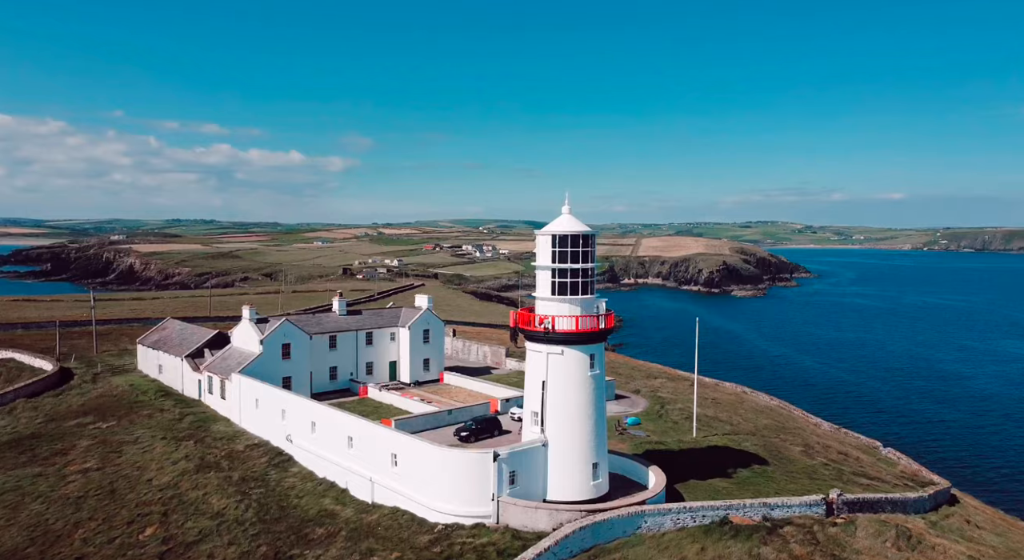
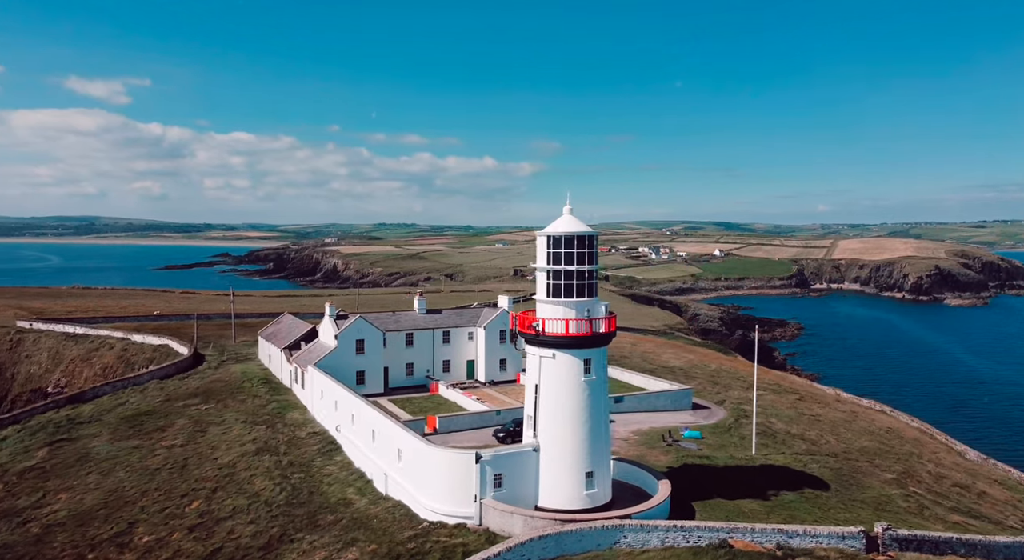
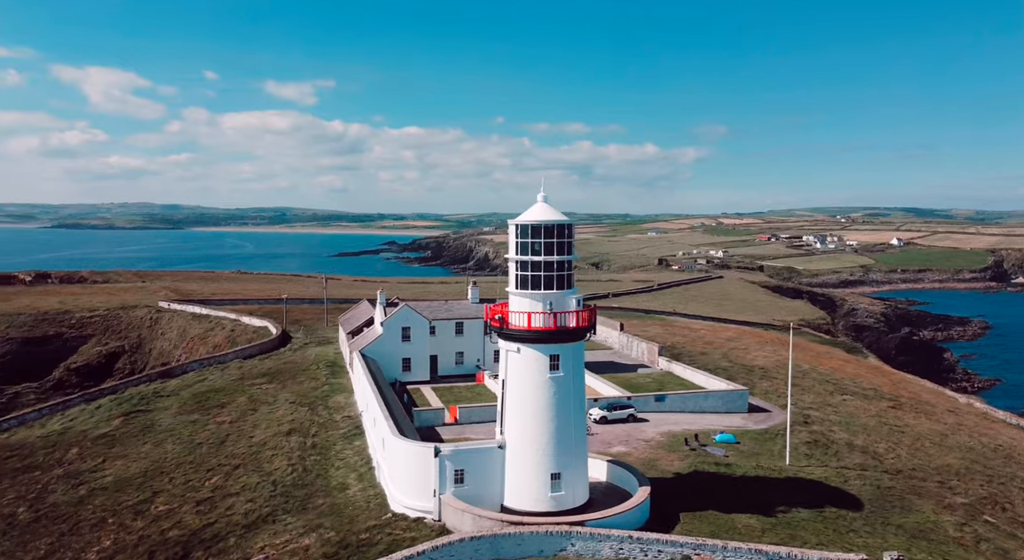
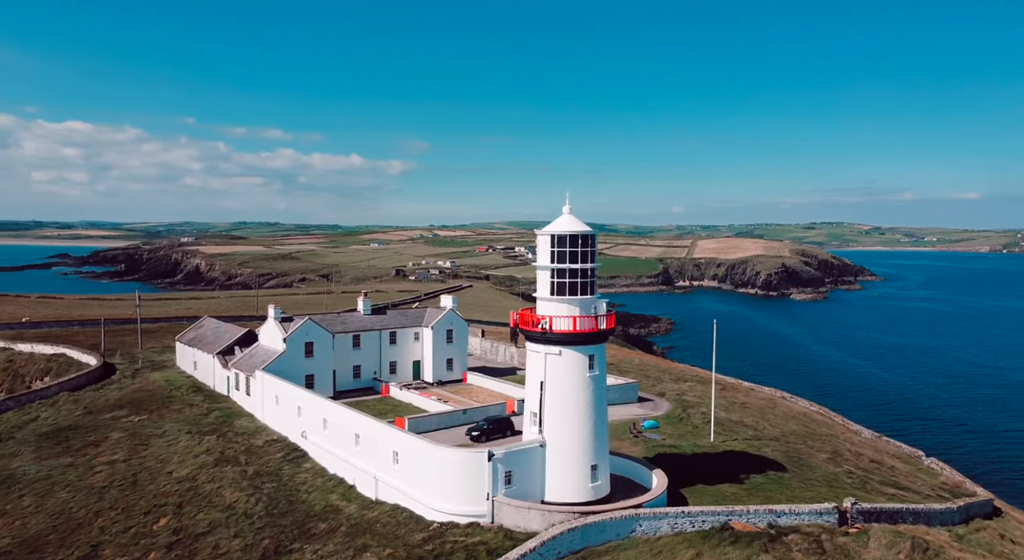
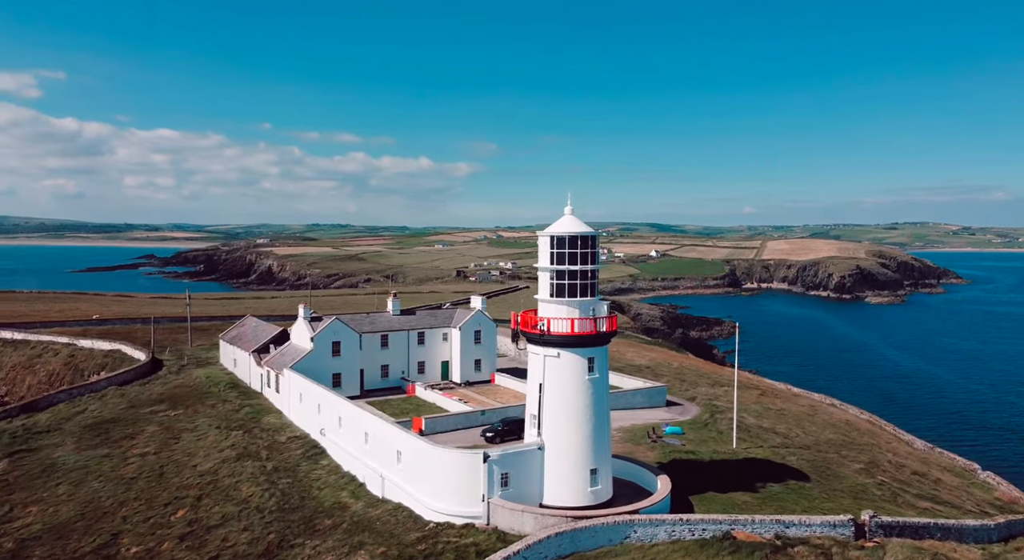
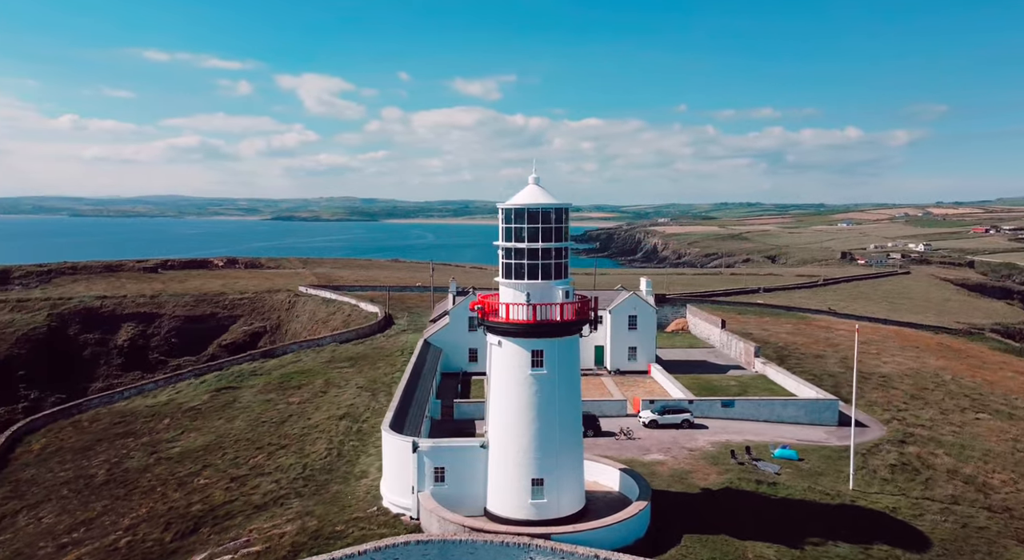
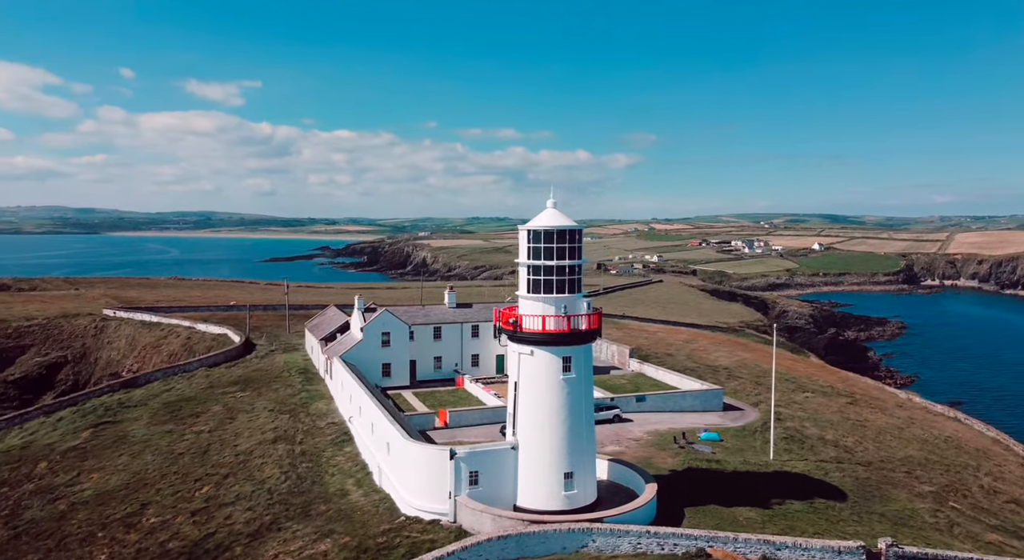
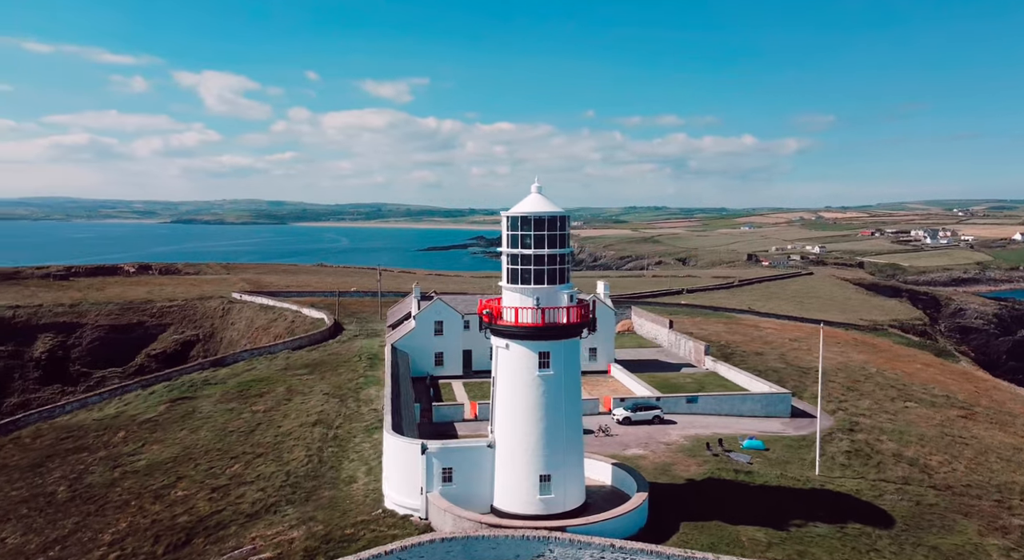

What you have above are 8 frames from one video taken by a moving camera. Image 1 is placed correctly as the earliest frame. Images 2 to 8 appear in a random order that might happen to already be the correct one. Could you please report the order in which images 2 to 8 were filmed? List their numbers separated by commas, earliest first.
4, 5, 2, 7, 3, 8, 6
